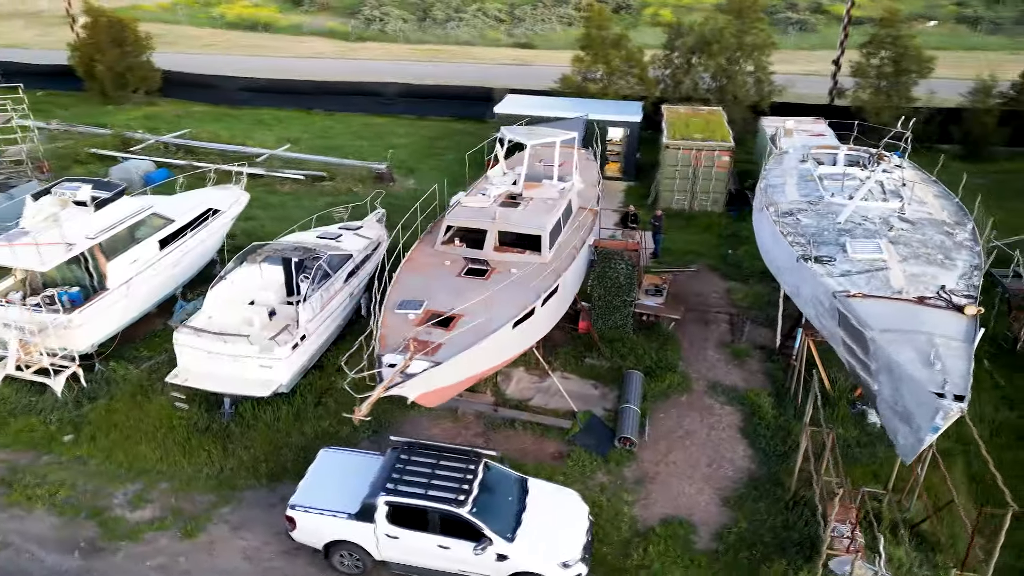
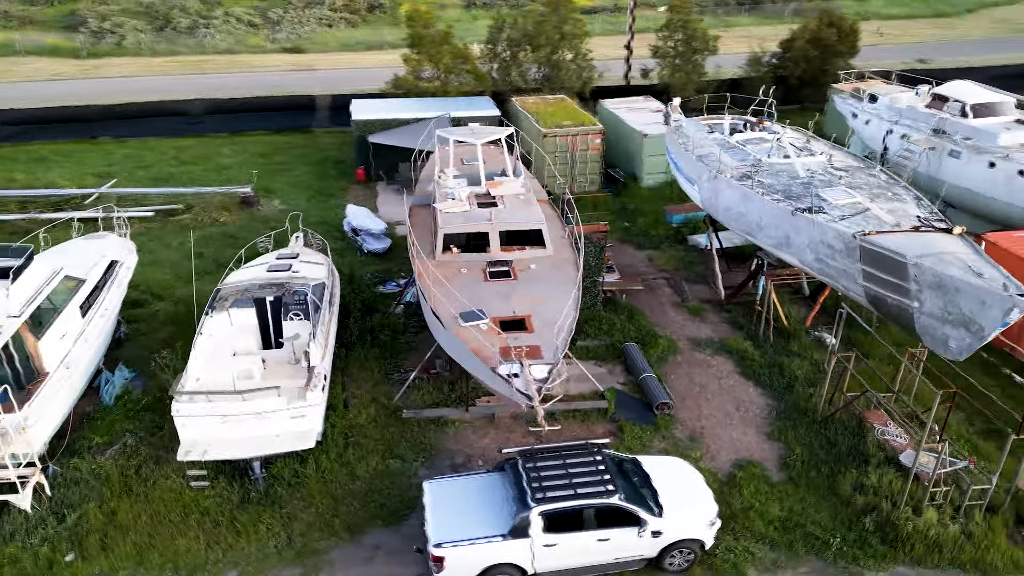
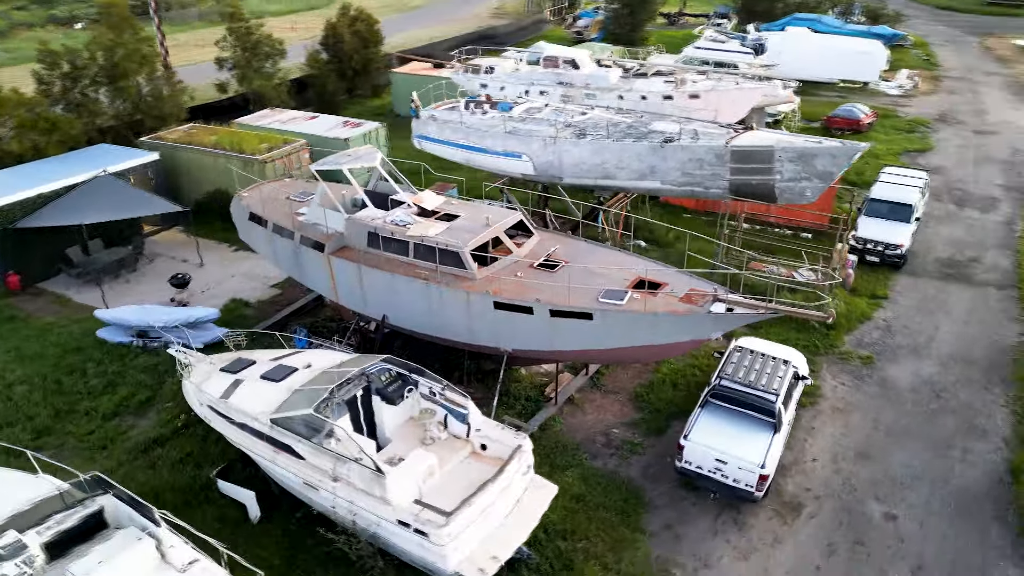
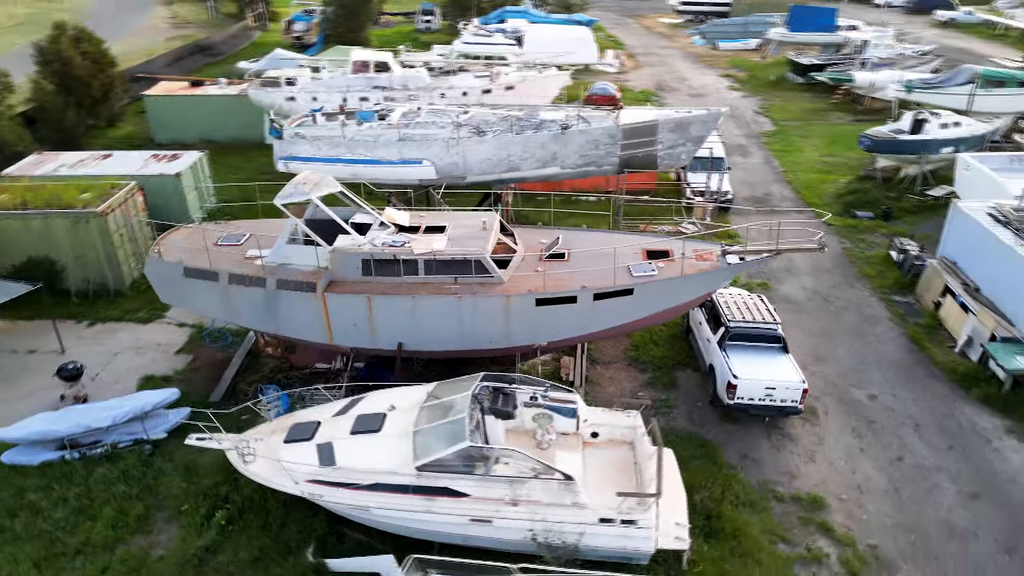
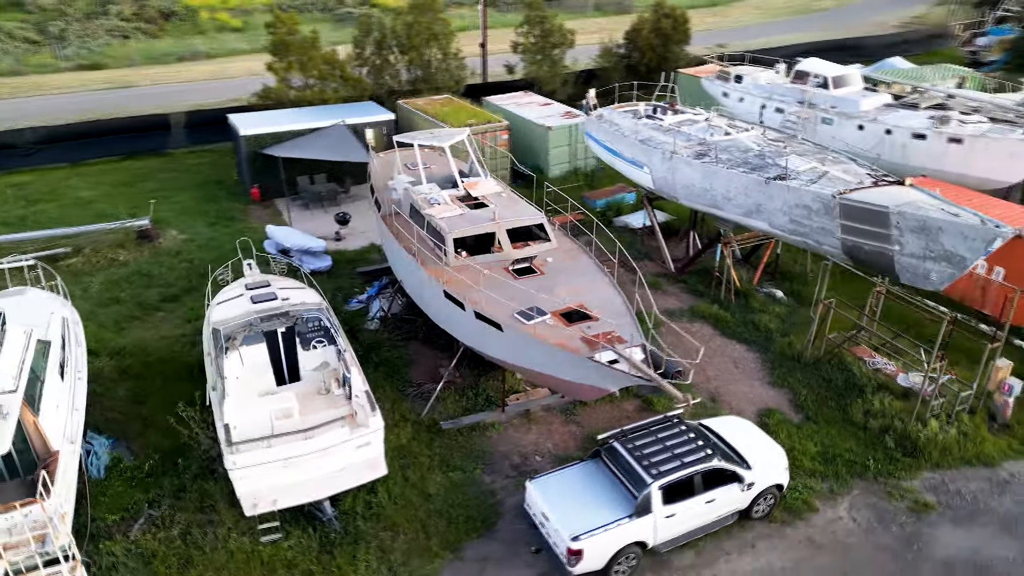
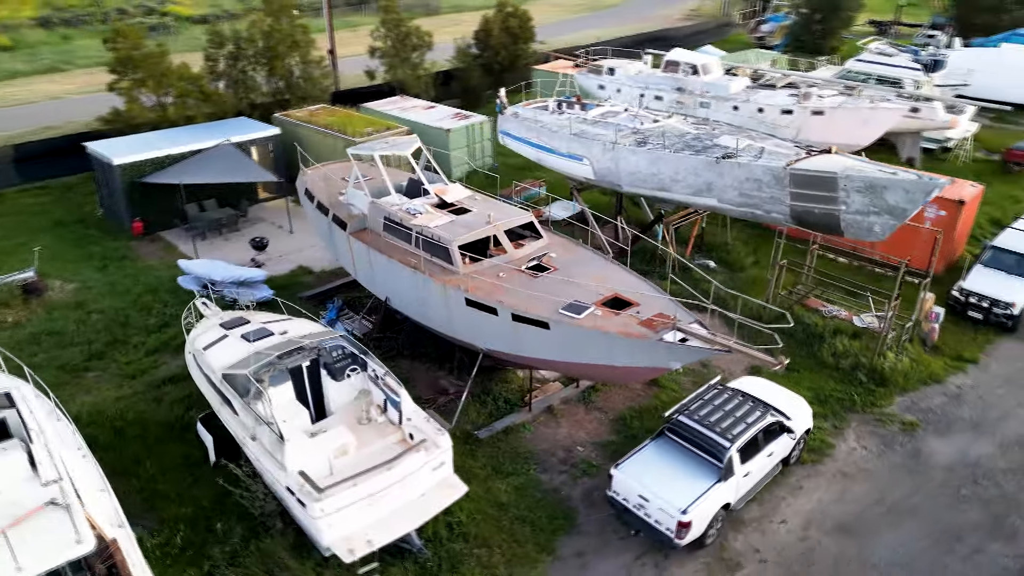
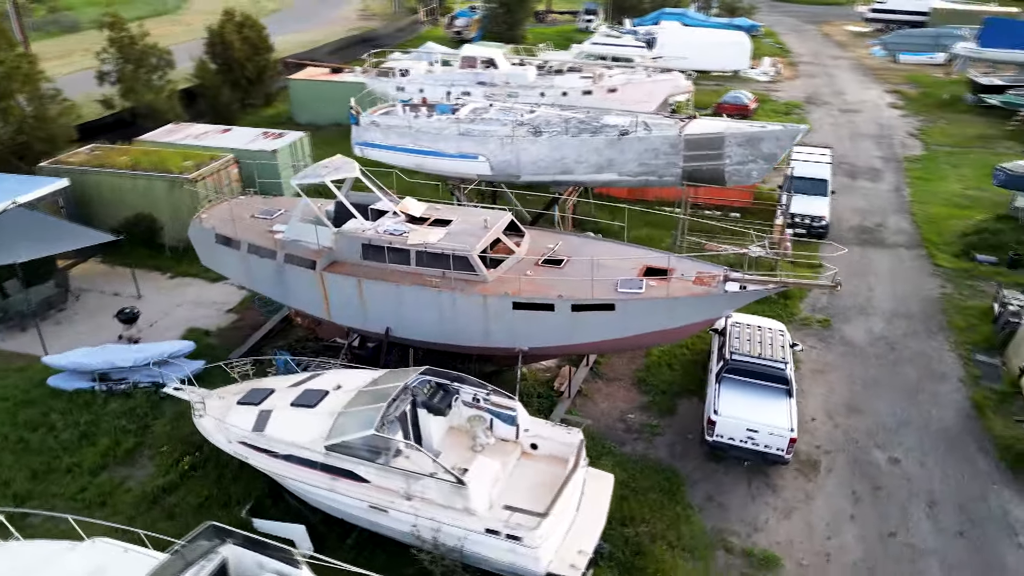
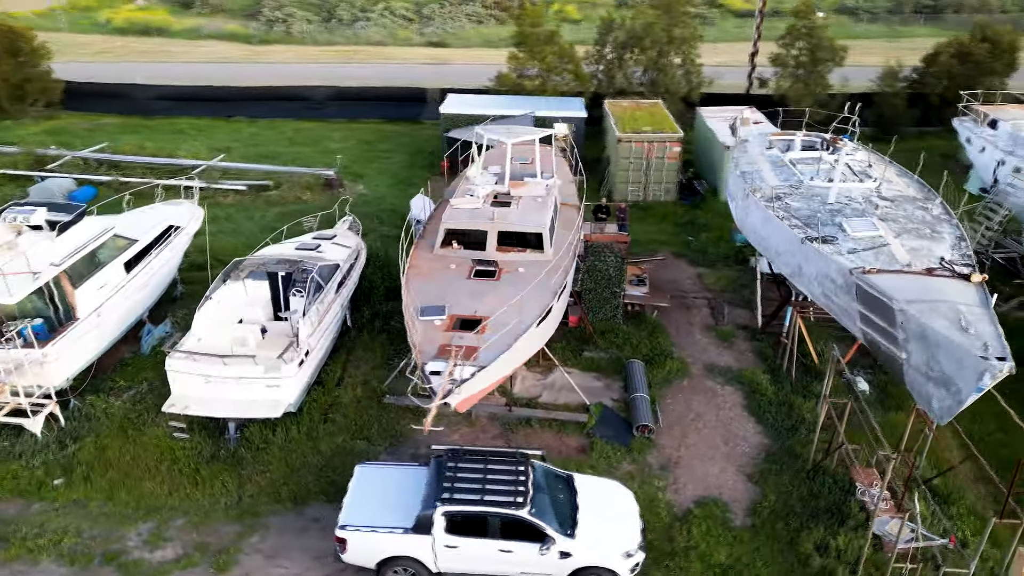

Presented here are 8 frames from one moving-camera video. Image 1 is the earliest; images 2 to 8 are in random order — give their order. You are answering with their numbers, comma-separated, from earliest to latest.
8, 2, 5, 6, 3, 7, 4
